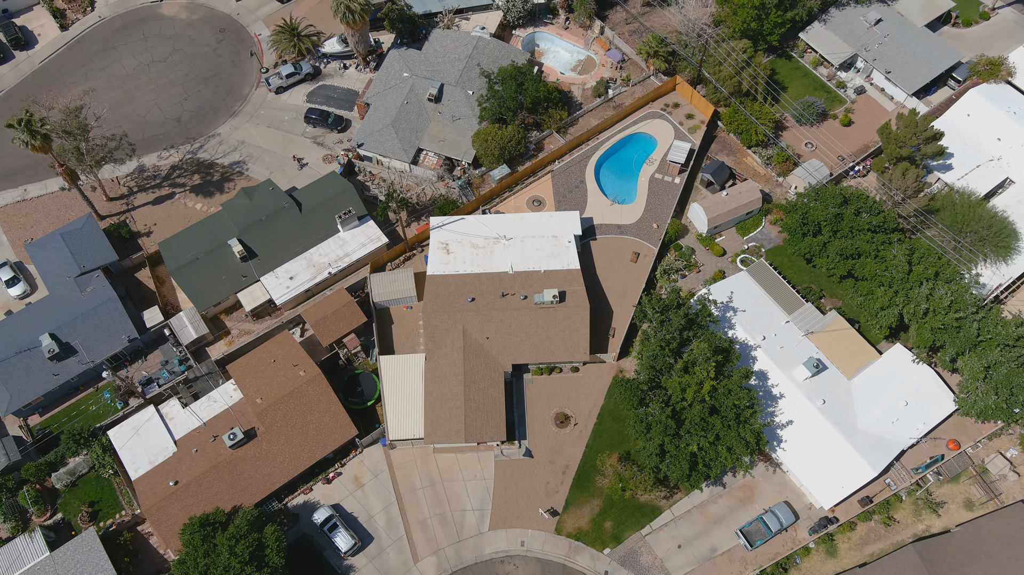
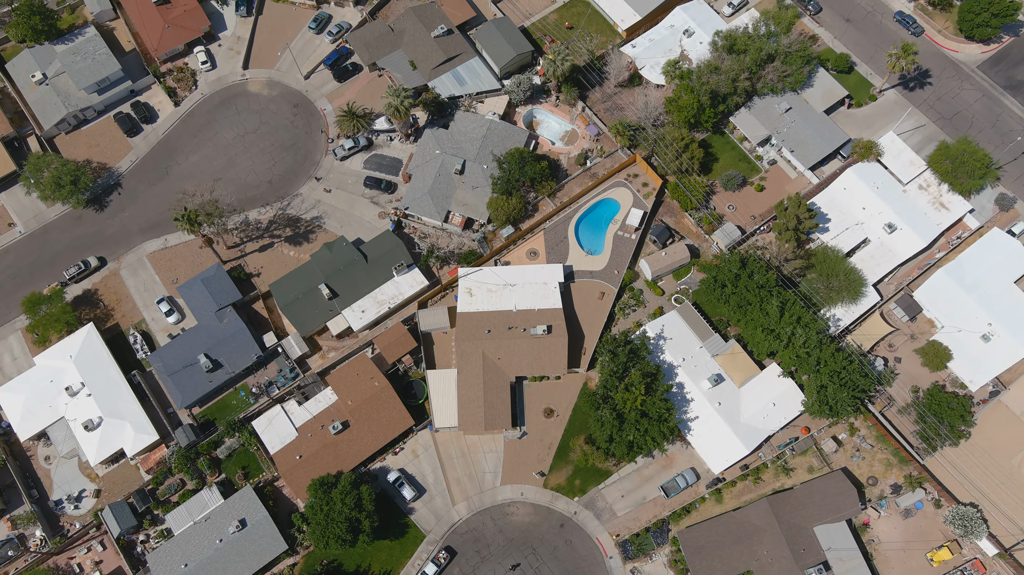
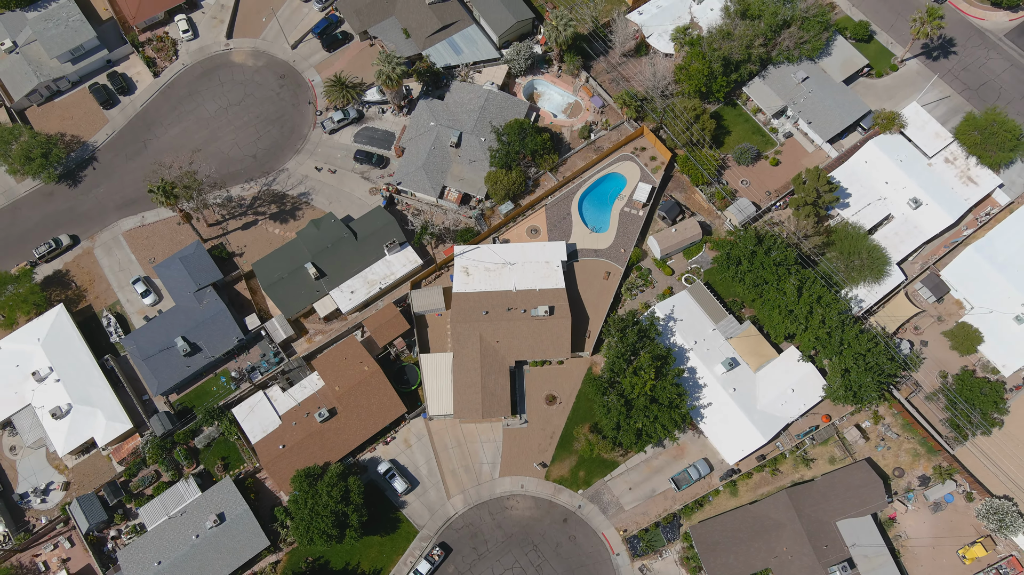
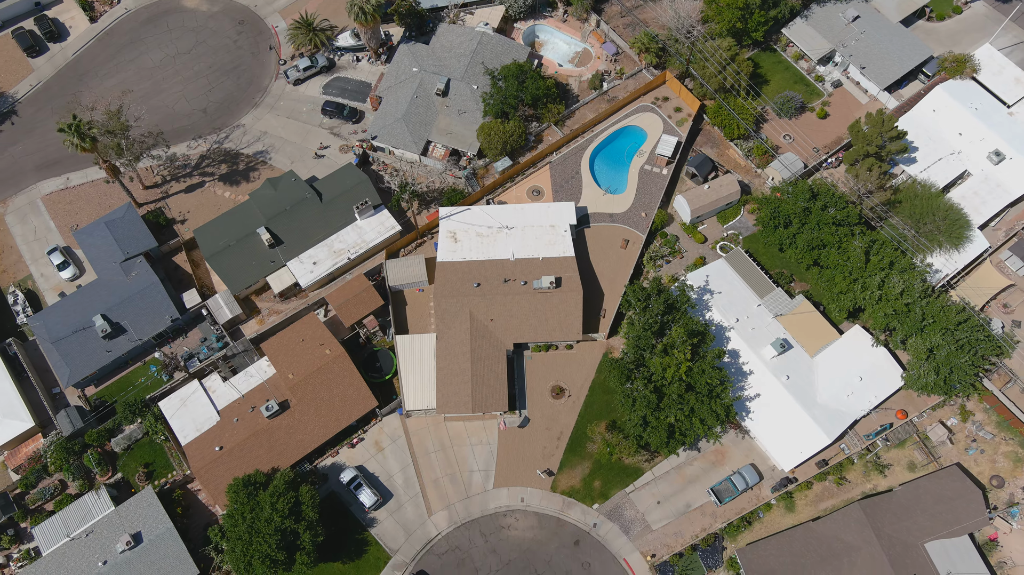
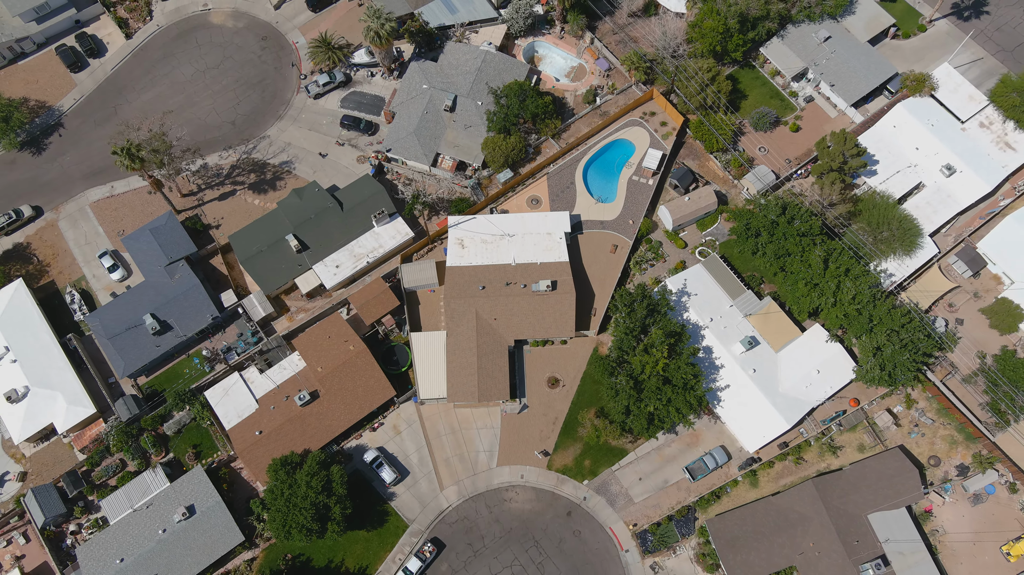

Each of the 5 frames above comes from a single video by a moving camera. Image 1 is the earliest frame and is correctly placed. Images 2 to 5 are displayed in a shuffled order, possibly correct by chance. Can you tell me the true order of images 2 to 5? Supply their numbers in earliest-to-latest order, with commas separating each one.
4, 5, 3, 2
